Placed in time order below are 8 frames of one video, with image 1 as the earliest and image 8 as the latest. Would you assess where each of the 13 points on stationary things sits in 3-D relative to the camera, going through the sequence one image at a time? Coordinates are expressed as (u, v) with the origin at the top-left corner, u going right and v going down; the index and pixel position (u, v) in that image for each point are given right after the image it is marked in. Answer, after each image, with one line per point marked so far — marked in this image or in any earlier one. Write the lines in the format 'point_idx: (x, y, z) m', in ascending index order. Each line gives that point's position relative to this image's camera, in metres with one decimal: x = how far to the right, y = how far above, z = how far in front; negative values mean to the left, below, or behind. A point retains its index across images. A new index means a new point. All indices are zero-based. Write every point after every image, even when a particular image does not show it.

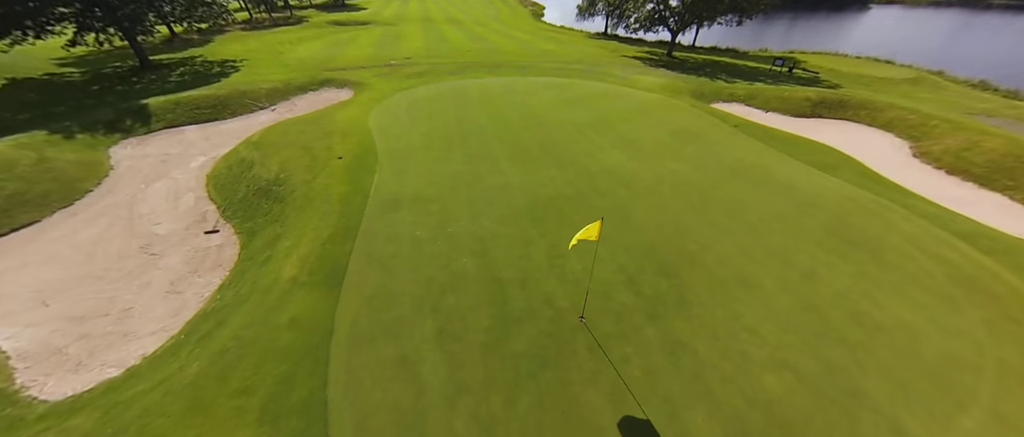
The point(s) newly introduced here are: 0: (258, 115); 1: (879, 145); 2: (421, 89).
0: (-14.6, +5.9, +17.9) m
1: (+20.3, +4.1, +17.3) m
2: (-5.7, +7.8, +19.0) m
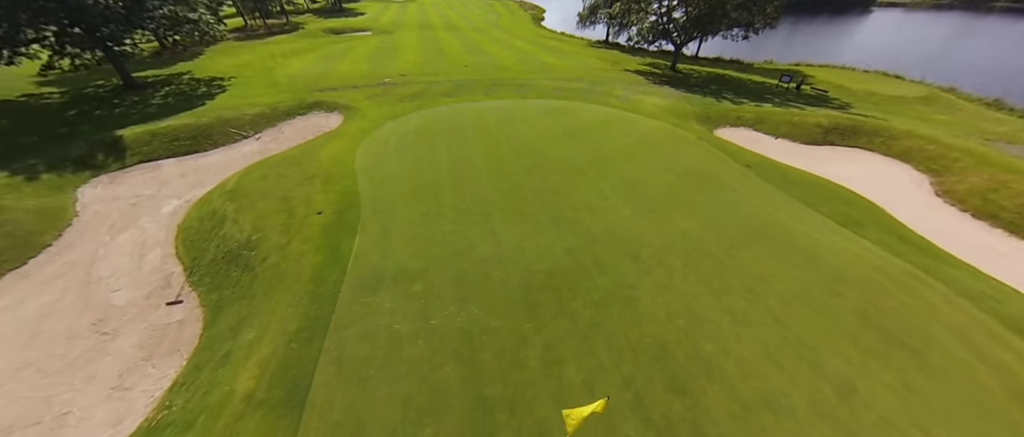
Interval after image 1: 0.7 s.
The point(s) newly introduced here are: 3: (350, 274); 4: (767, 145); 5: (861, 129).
0: (-14.7, +4.0, +16.9) m
1: (+20.1, +2.0, +16.3) m
2: (-5.9, +5.9, +18.0) m
3: (-4.3, -1.5, +8.3) m
4: (+16.1, +4.7, +19.7) m
5: (+22.3, +5.7, +19.9) m
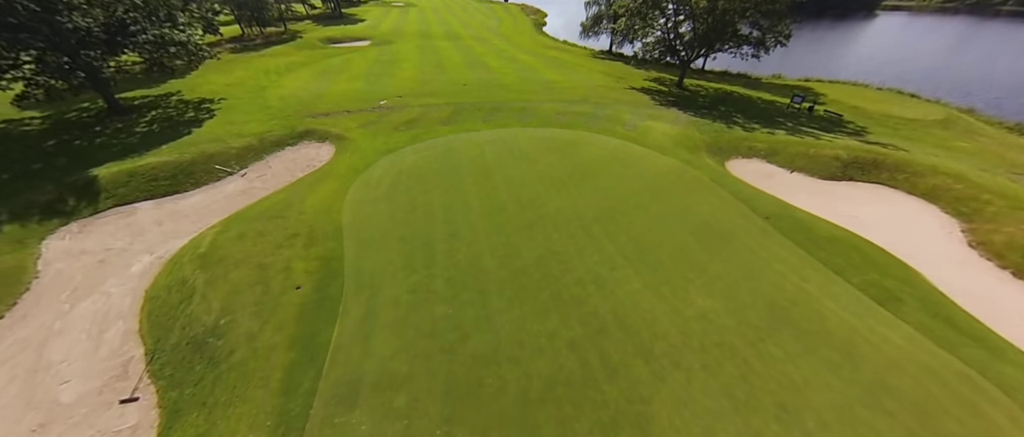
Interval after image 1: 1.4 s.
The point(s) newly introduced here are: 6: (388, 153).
0: (-14.7, +1.8, +16.0) m
1: (+20.1, -0.4, +15.2) m
2: (-5.8, +3.6, +17.0) m
3: (-4.4, -3.7, +7.3) m
4: (+16.1, +2.3, +18.6) m
5: (+22.3, +3.4, +18.8) m
6: (-7.0, +3.6, +17.4) m
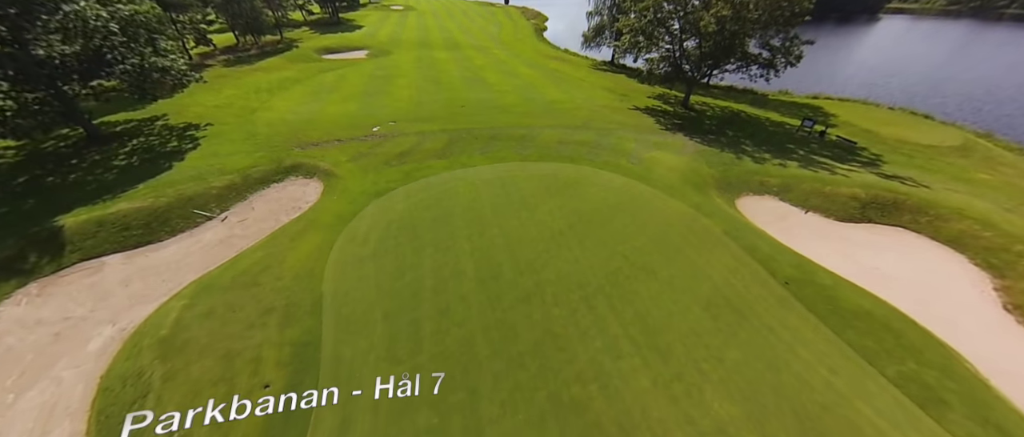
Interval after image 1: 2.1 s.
0: (-14.9, -0.6, +14.9) m
1: (+20.0, -2.9, +14.1) m
2: (-6.0, +1.2, +16.0) m
3: (-4.5, -6.2, +6.2) m
4: (+16.0, -0.2, +17.5) m
5: (+22.2, +0.8, +17.7) m
6: (-7.1, +1.2, +16.4) m
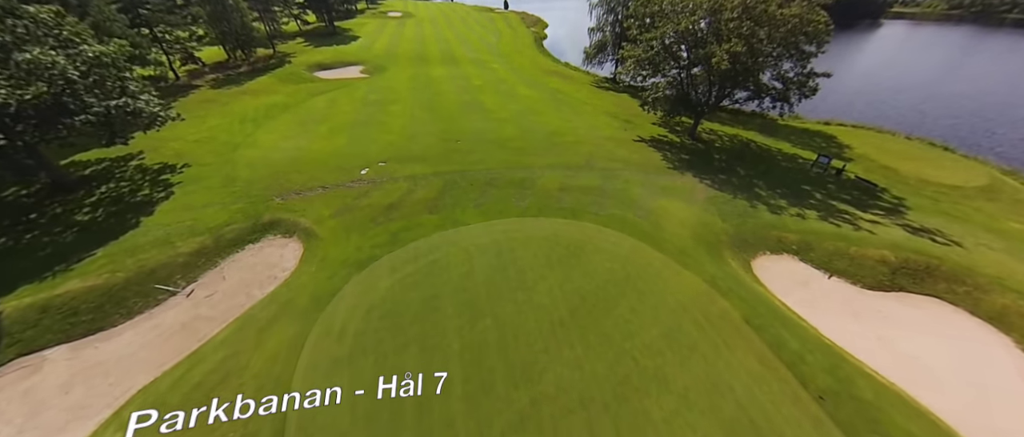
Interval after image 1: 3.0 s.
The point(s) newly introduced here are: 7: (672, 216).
0: (-15.1, -4.0, +13.4) m
1: (+19.8, -6.4, +12.6) m
2: (-6.1, -2.2, +14.5) m
3: (-4.7, -9.6, +4.7) m
4: (+15.8, -3.7, +16.0) m
5: (+22.0, -2.6, +16.1) m
6: (-7.3, -2.2, +14.8) m
7: (+9.8, +0.2, +19.0) m
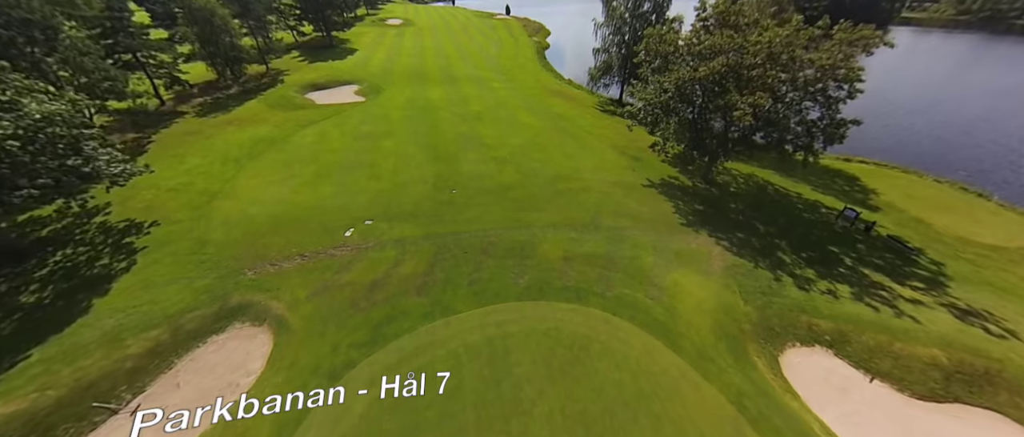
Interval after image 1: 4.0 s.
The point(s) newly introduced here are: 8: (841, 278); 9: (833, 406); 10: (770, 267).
0: (-15.2, -8.1, +11.5) m
1: (+19.6, -10.8, +10.5) m
2: (-6.3, -6.4, +12.5) m
3: (-5.0, -13.8, +2.7) m
4: (+15.6, -8.0, +13.9) m
5: (+21.8, -7.1, +14.1) m
6: (-7.4, -6.4, +12.9) m
7: (+9.7, -4.1, +17.0) m
8: (+20.0, -3.6, +18.9) m
9: (+14.0, -8.2, +13.5) m
10: (+16.0, -3.0, +19.3) m
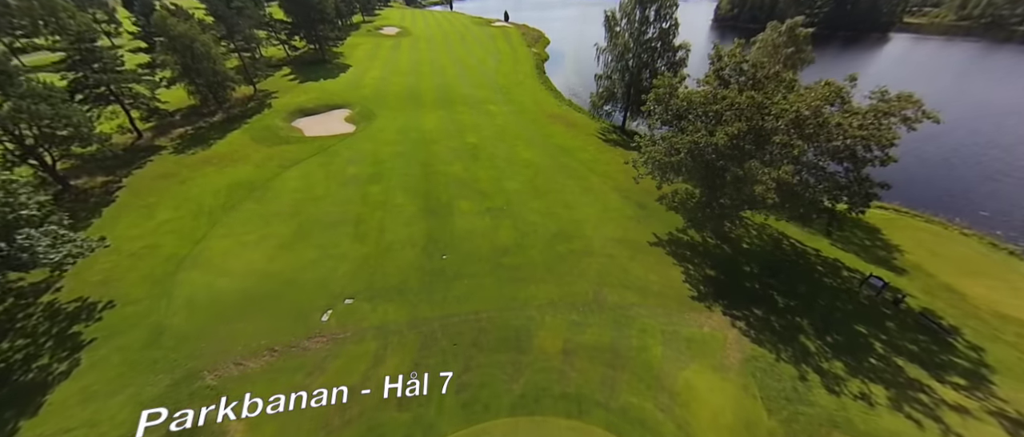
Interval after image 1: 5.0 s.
0: (-15.6, -12.9, +9.5) m
1: (+19.2, -15.6, +8.6) m
2: (-6.6, -11.2, +10.5) m
3: (-5.3, -18.6, +0.7) m
4: (+15.3, -12.9, +11.9) m
5: (+21.5, -11.9, +12.1) m
6: (-7.8, -11.2, +10.9) m
7: (+9.4, -8.9, +15.0) m
8: (+19.7, -8.4, +16.9) m
9: (+13.7, -13.0, +11.5) m
10: (+15.7, -7.8, +17.3) m
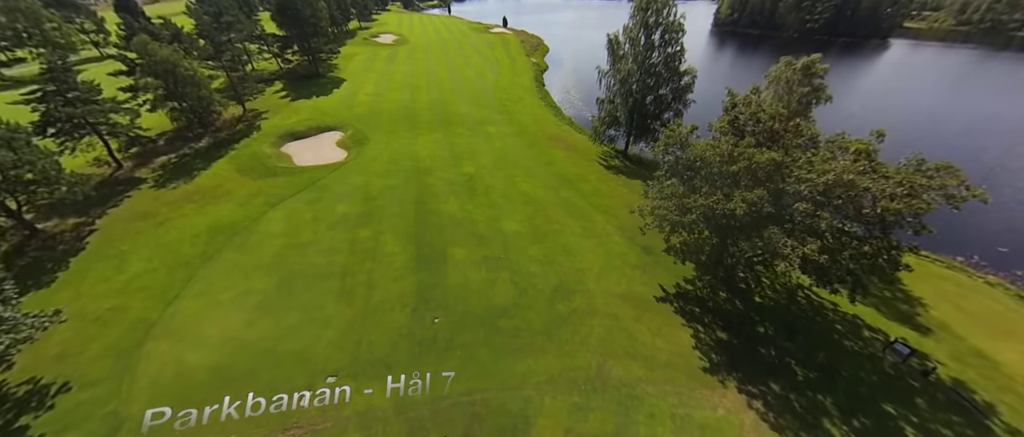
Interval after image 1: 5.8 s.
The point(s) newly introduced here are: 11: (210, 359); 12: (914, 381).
0: (-15.7, -16.8, +7.8) m
1: (+19.1, -19.6, +7.0) m
2: (-6.8, -15.1, +8.8) m
3: (-5.5, -22.6, -0.9) m
4: (+15.1, -16.8, +10.3) m
5: (+21.3, -15.9, +10.5) m
6: (-7.9, -15.1, +9.2) m
7: (+9.2, -12.9, +13.4) m
8: (+19.5, -12.4, +15.3) m
9: (+13.5, -17.0, +9.9) m
10: (+15.5, -11.8, +15.7) m
11: (-17.6, -8.1, +18.0) m
12: (+24.6, -10.0, +19.2) m
